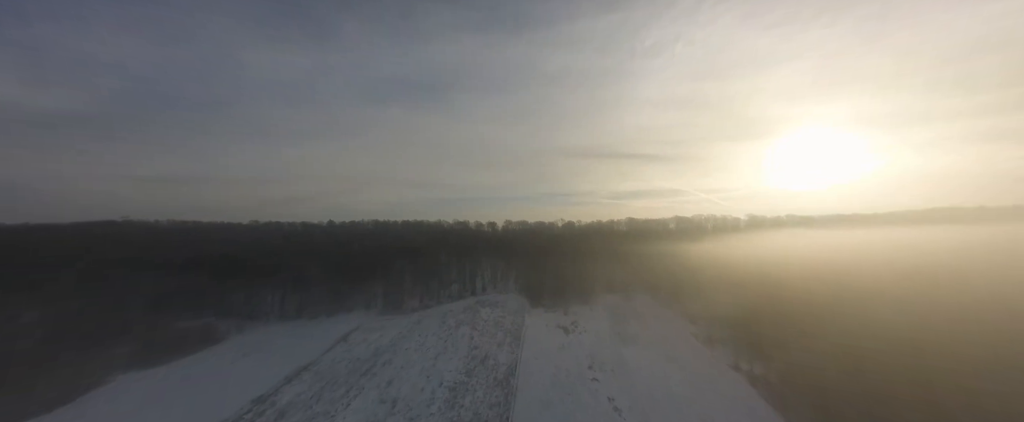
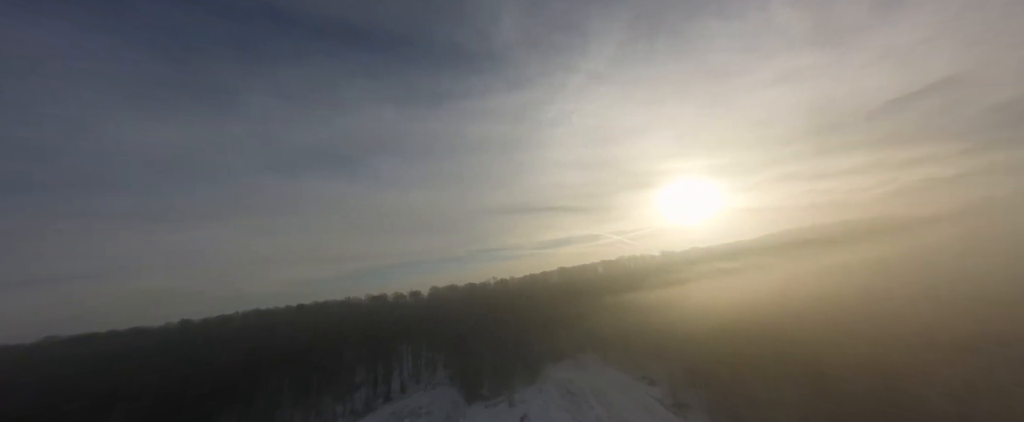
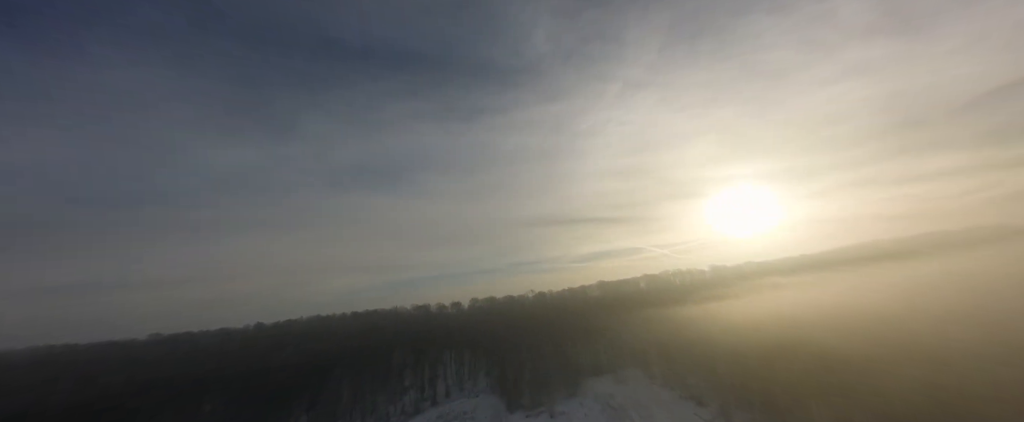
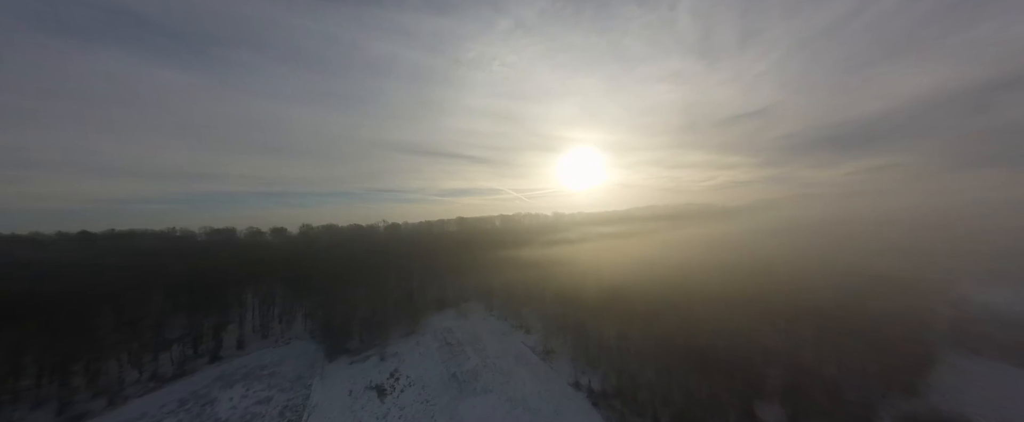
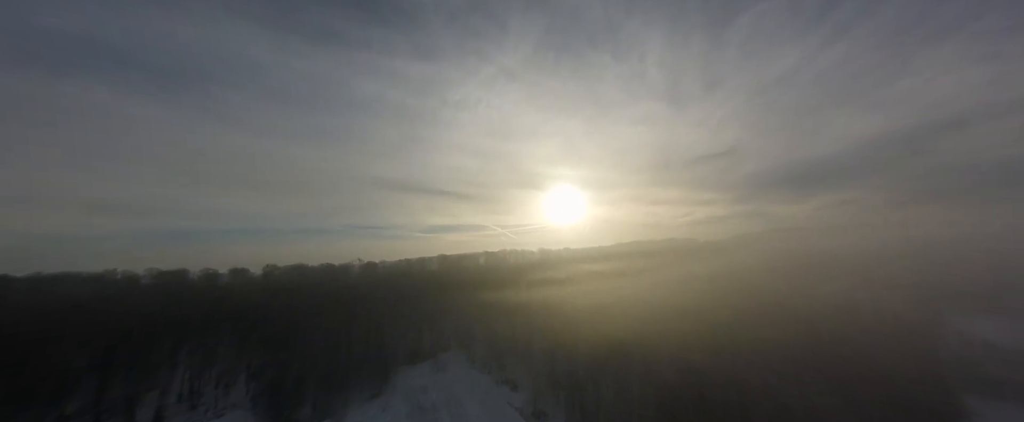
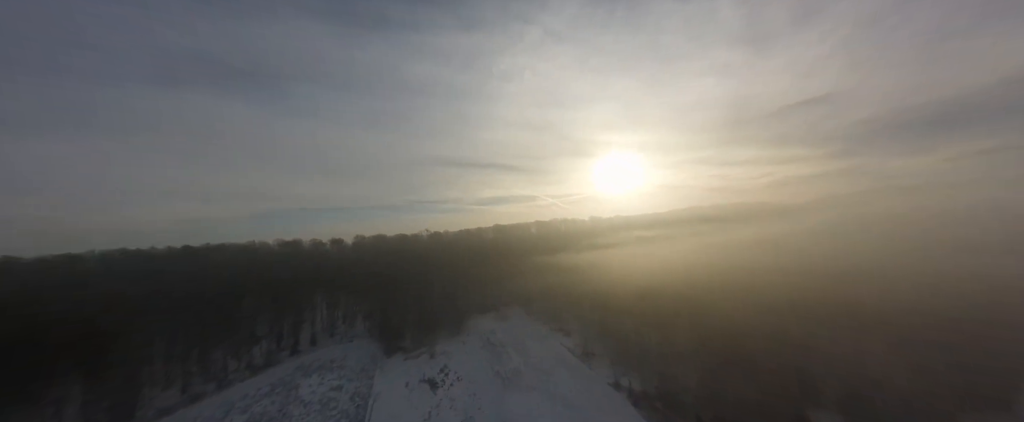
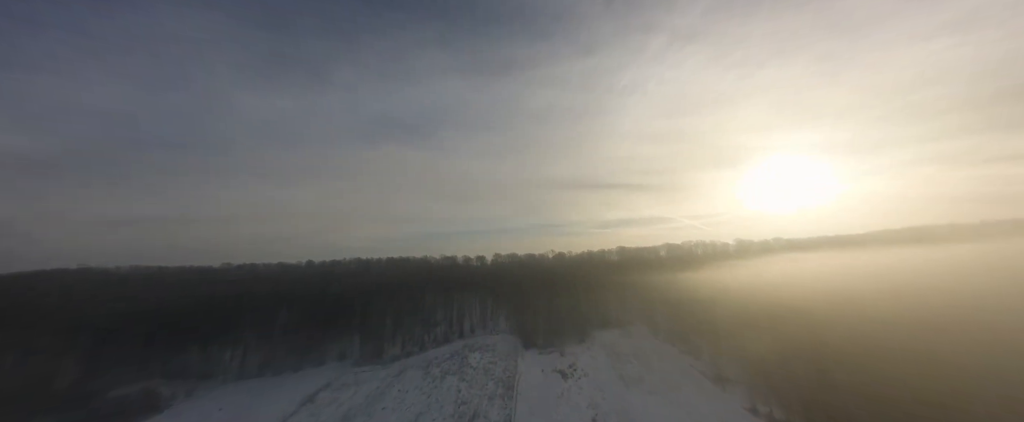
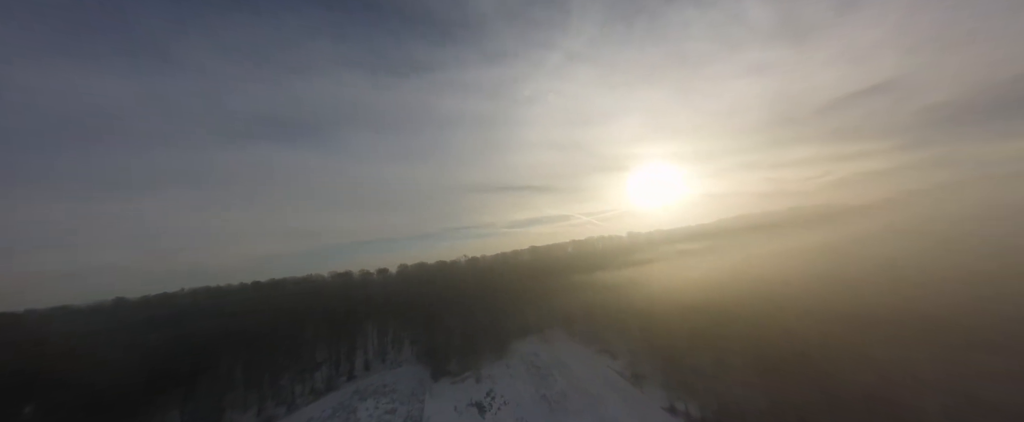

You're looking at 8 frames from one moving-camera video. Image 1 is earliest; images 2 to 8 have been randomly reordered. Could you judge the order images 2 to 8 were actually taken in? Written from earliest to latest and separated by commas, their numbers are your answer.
7, 3, 2, 8, 6, 4, 5
